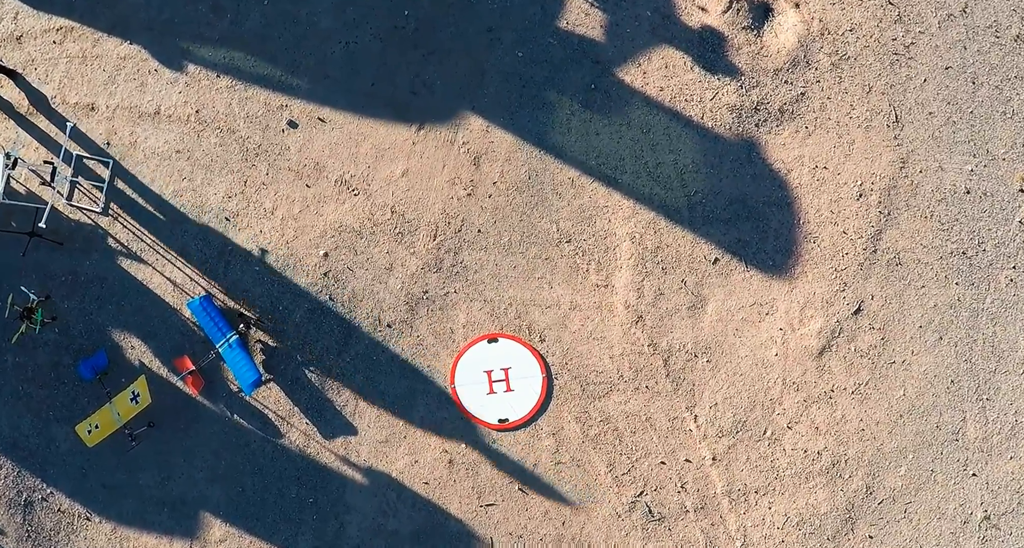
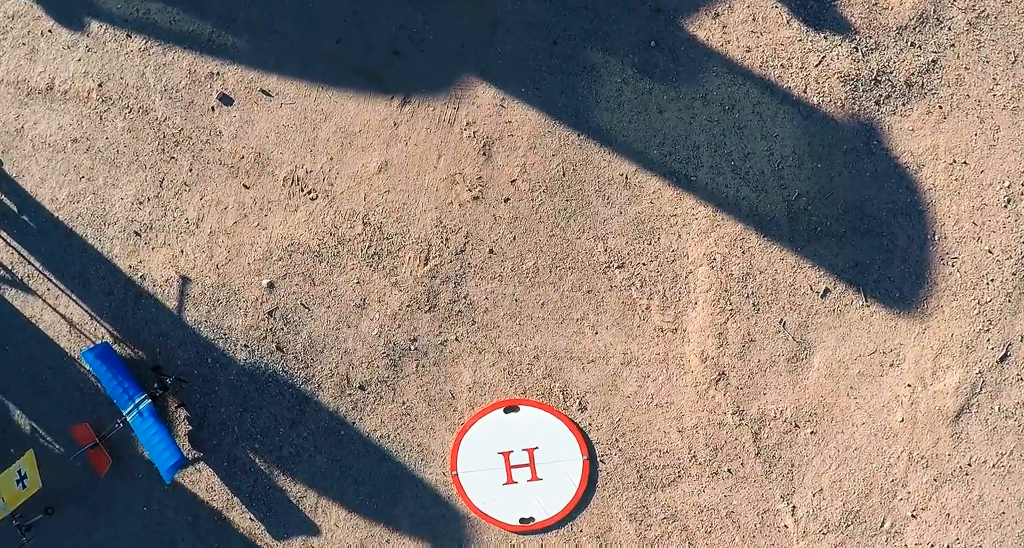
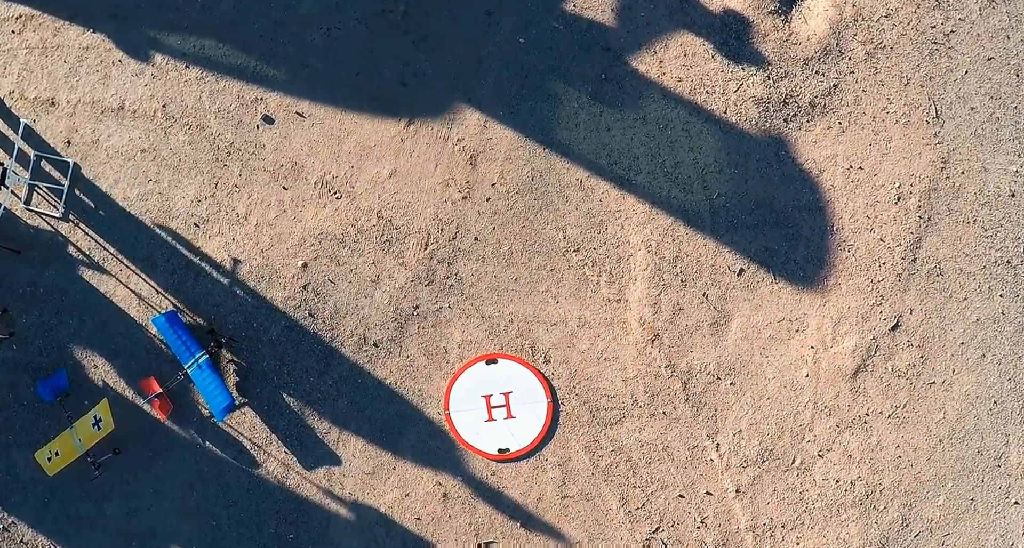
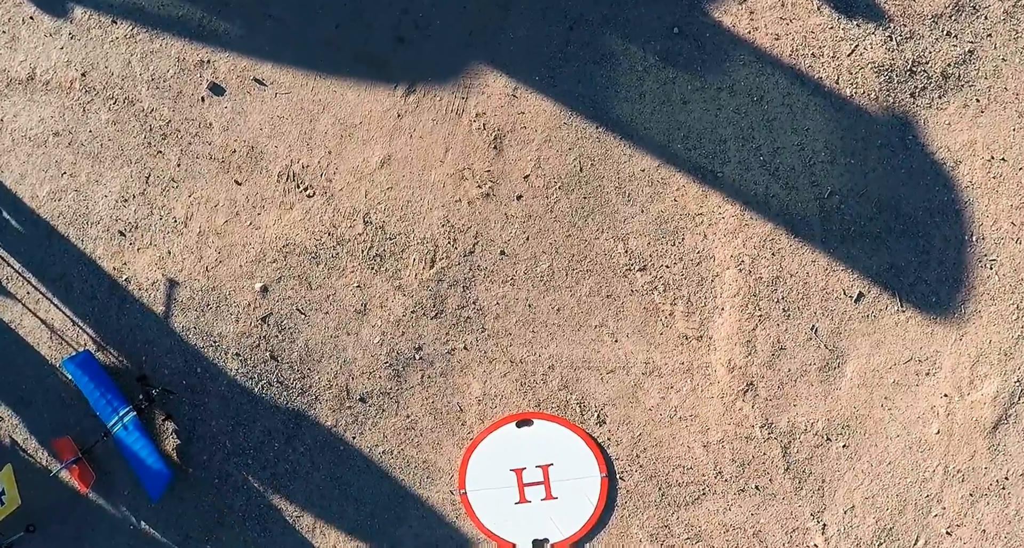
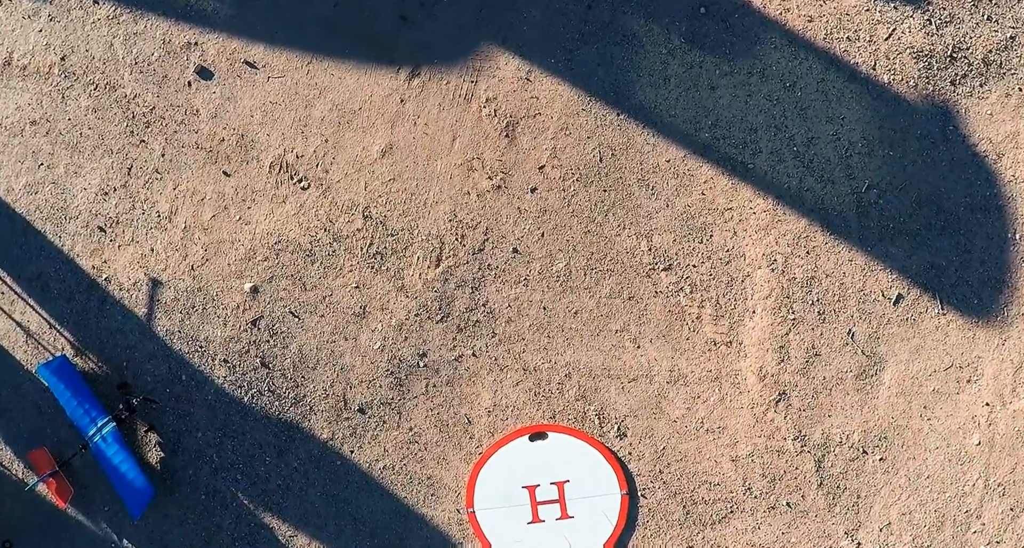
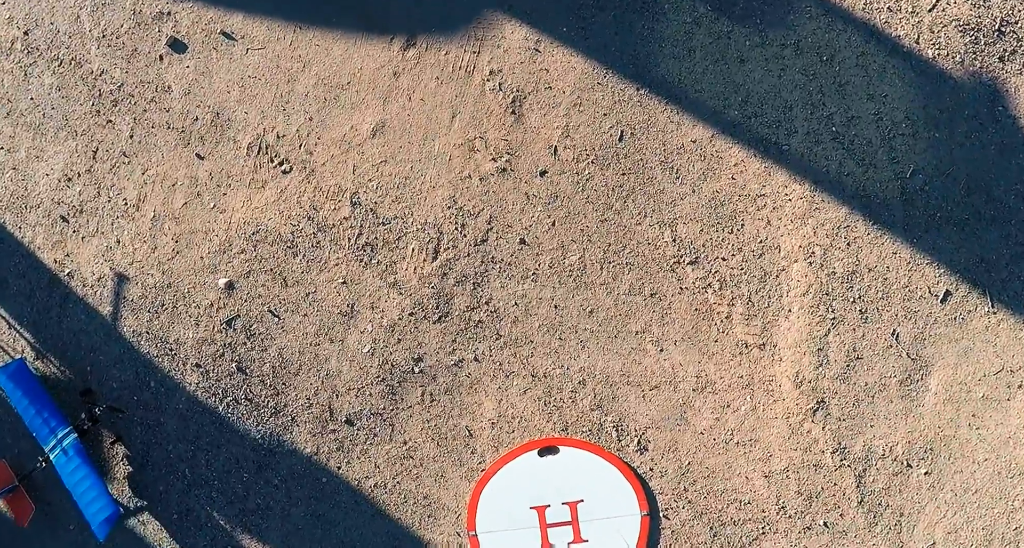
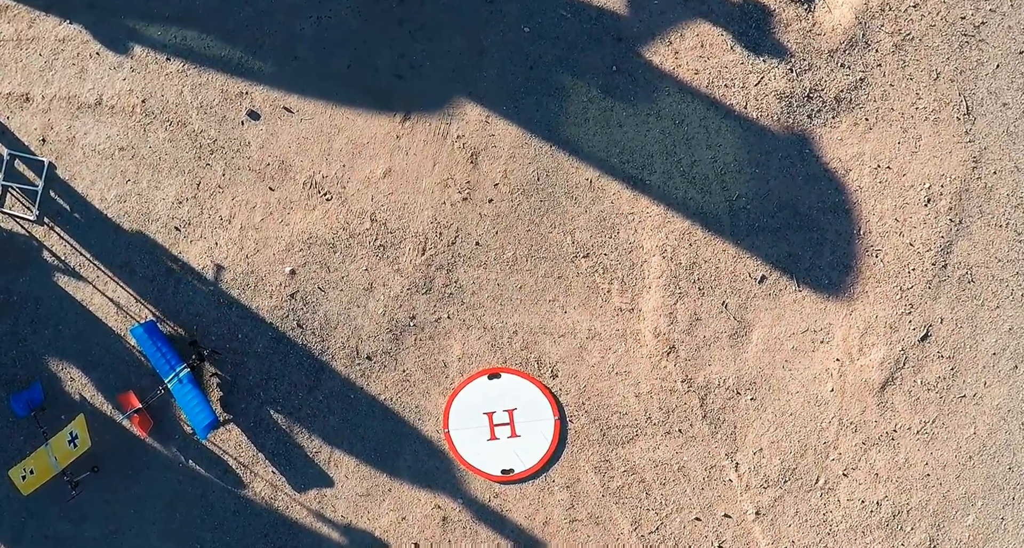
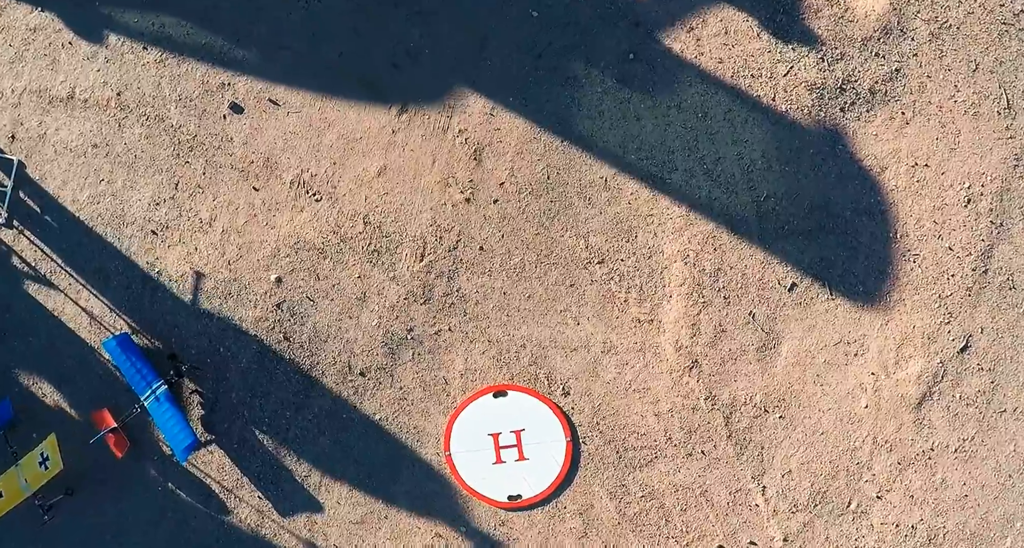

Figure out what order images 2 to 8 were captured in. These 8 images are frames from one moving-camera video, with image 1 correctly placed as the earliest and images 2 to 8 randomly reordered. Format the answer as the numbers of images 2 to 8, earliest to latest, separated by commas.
3, 7, 8, 2, 4, 5, 6
